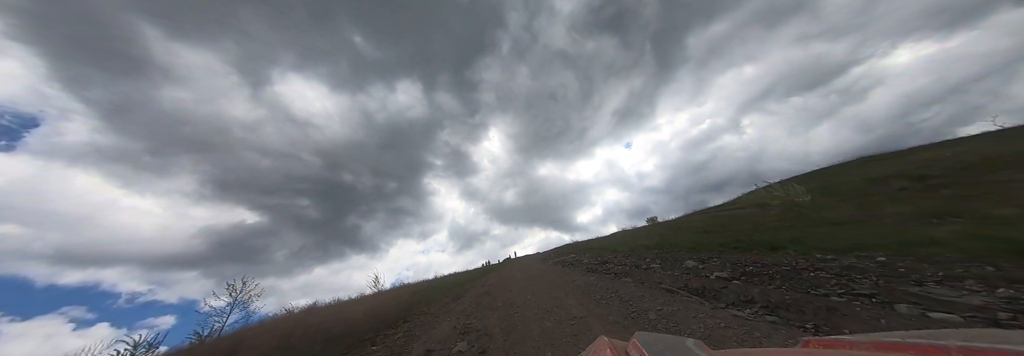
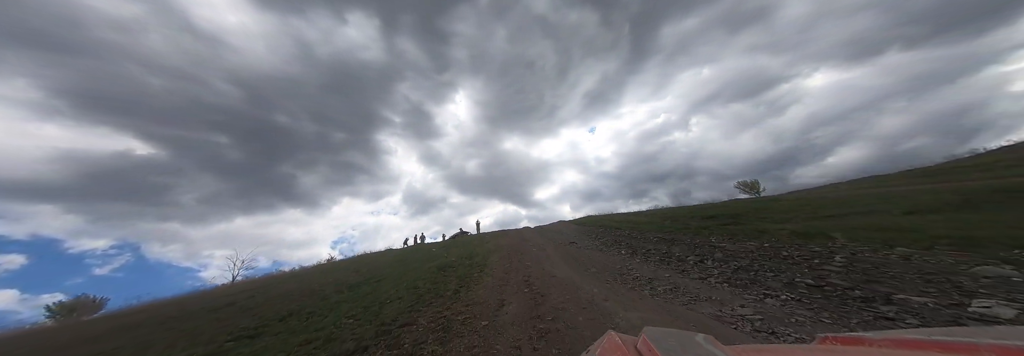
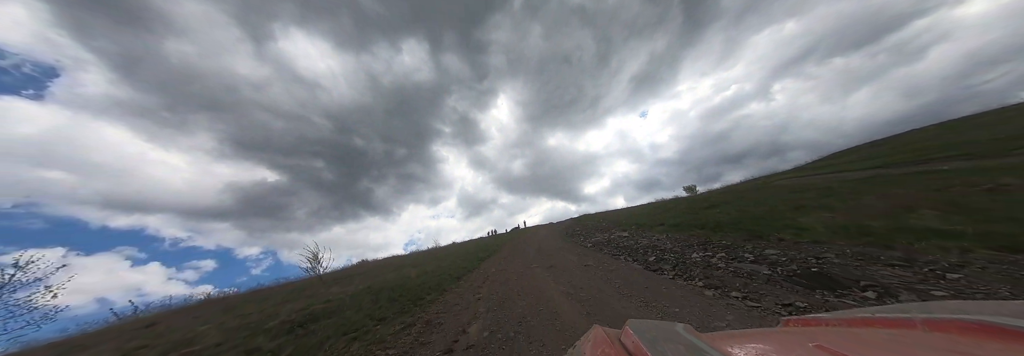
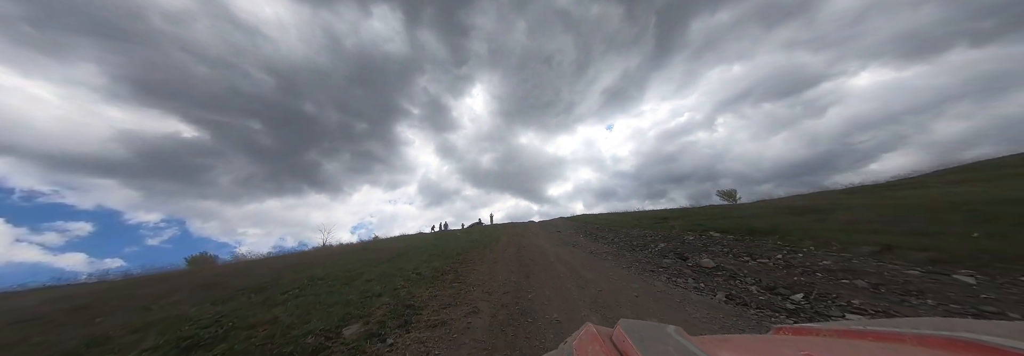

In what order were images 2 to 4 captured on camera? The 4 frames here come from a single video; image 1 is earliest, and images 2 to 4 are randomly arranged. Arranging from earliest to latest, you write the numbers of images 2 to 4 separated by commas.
3, 4, 2
